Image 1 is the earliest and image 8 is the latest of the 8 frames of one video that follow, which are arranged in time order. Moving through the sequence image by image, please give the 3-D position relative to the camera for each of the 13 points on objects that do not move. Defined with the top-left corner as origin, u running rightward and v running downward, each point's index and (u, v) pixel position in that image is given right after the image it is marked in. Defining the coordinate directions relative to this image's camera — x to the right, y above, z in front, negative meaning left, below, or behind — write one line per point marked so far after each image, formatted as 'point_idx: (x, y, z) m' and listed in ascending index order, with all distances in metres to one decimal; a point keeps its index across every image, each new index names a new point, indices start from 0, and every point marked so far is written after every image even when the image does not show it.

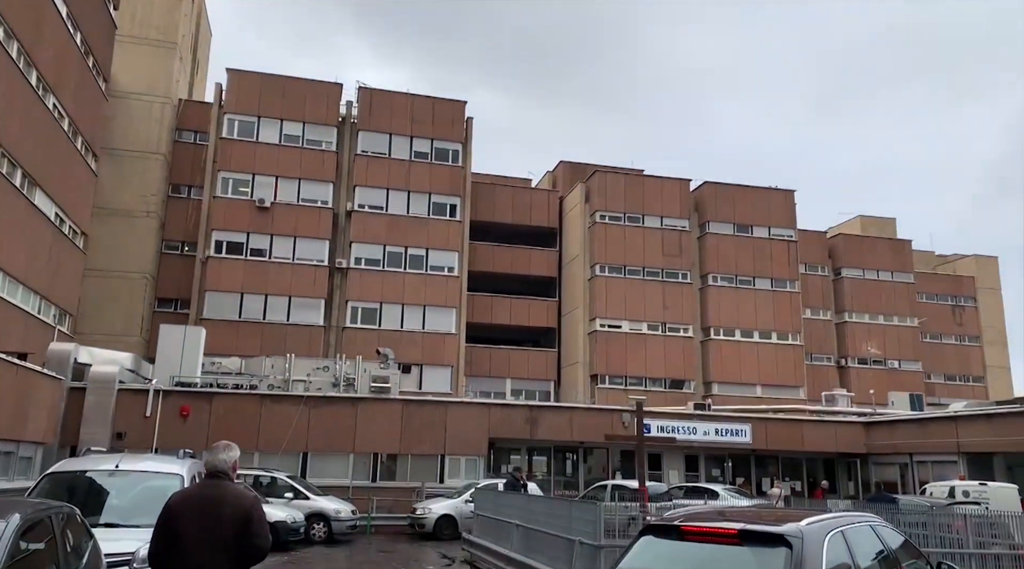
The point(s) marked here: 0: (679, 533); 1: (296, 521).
0: (+1.2, -1.8, +5.6) m
1: (-4.9, -5.4, +17.8) m
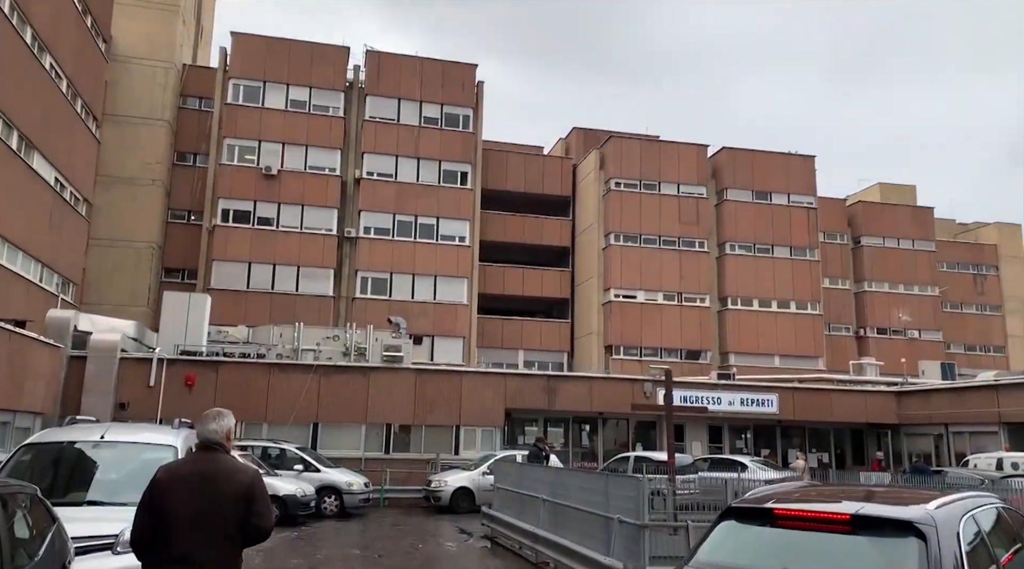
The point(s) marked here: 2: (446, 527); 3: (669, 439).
0: (+1.5, -1.4, +4.6) m
1: (-4.5, -4.6, +17.0) m
2: (-1.4, -5.3, +16.9) m
3: (+4.0, -3.9, +19.6) m
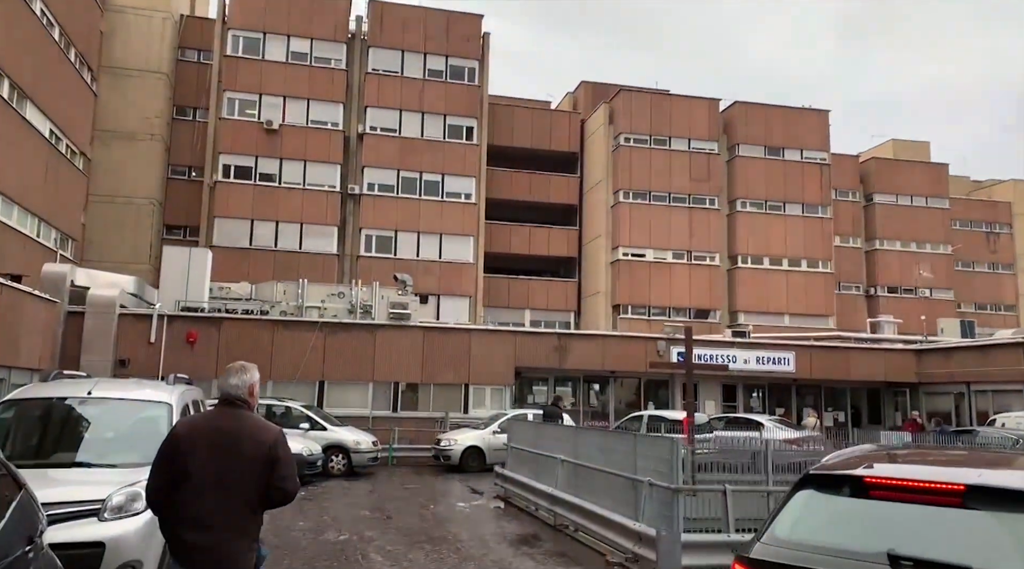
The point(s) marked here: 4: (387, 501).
0: (+1.7, -1.0, +3.9) m
1: (-4.2, -3.6, +16.5) m
2: (-1.2, -4.3, +16.4) m
3: (+4.2, -2.8, +19.0) m
4: (-2.2, -3.8, +13.9) m
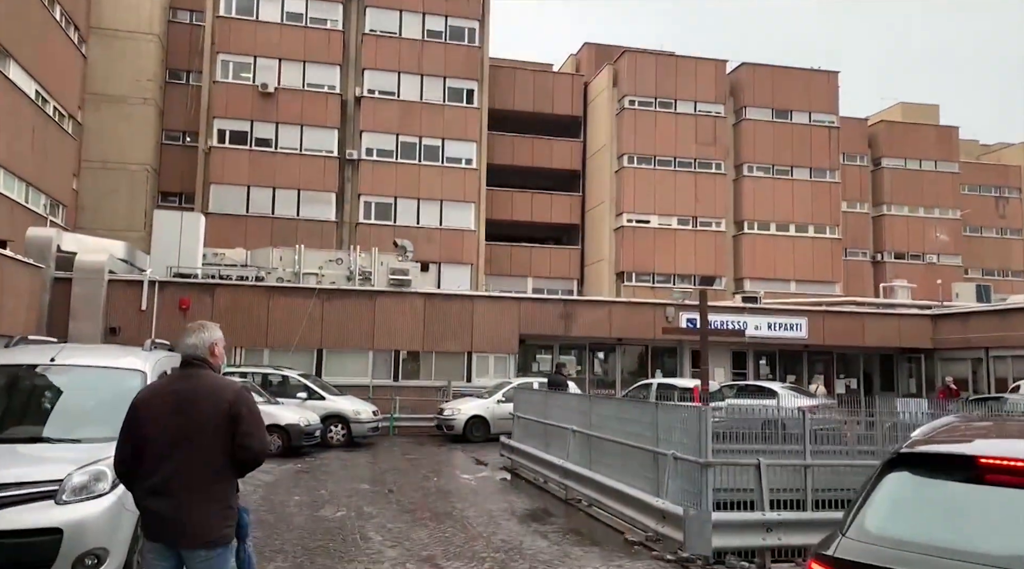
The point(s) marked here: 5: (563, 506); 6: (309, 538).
0: (+1.8, -0.7, +3.1) m
1: (-4.1, -2.8, +15.8) m
2: (-1.0, -3.5, +15.8) m
3: (+4.4, -1.9, +18.3) m
4: (-2.1, -3.2, +13.2) m
5: (+0.7, -2.9, +10.1) m
6: (-2.1, -2.6, +8.1) m
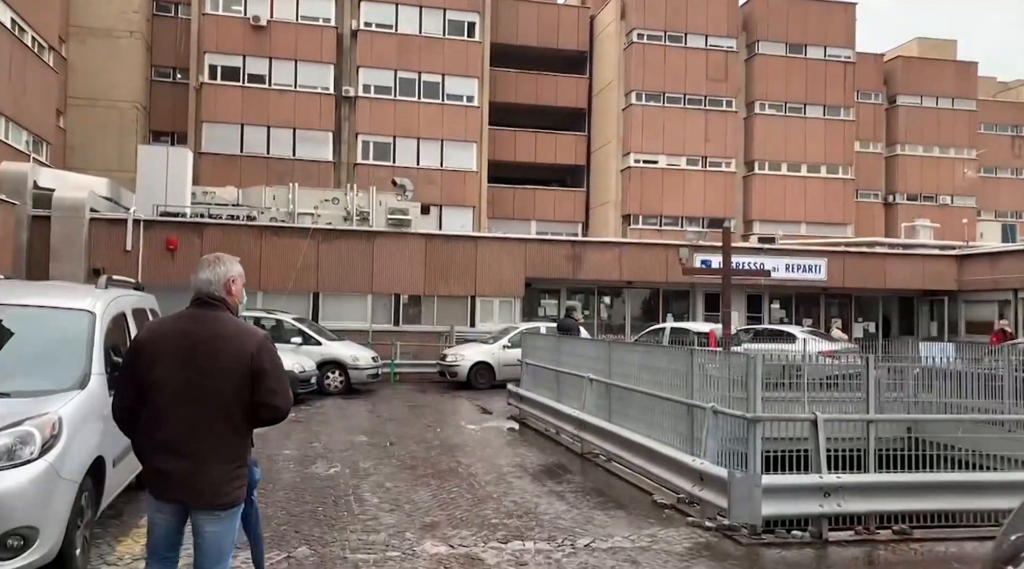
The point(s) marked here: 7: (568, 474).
0: (+2.0, -0.4, +2.1) m
1: (-3.9, -1.6, +14.9) m
2: (-0.9, -2.3, +14.9) m
3: (+4.5, -0.5, +17.2) m
4: (-1.9, -2.2, +12.3) m
5: (+0.8, -2.1, +9.2) m
6: (-2.0, -2.0, +7.2) m
7: (+0.6, -2.0, +8.4) m
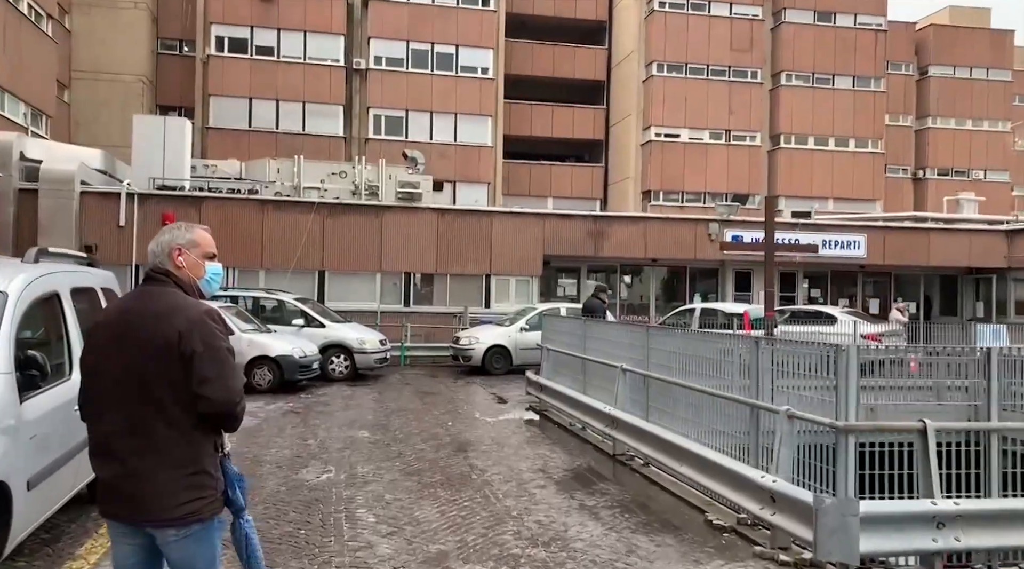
0: (+2.0, -0.4, +0.8) m
1: (-3.6, -1.2, +13.7) m
2: (-0.6, -1.9, +13.7) m
3: (+4.9, 0.0, +15.9) m
4: (-1.6, -1.9, +11.1) m
5: (+1.0, -1.8, +7.9) m
6: (-1.8, -1.8, +6.0) m
7: (+0.8, -1.8, +7.2) m
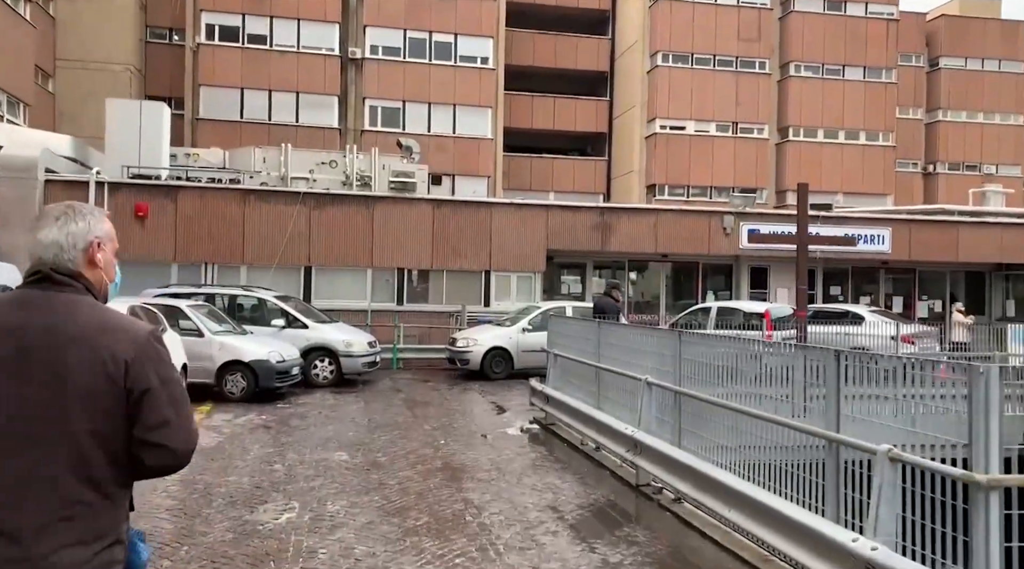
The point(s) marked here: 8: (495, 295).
0: (+2.1, -0.4, -0.6) m
1: (-3.6, -1.2, +12.4) m
2: (-0.5, -1.9, +12.4) m
3: (+4.9, 0.0, +14.5) m
4: (-1.6, -1.8, +9.8) m
5: (+1.0, -1.8, +6.6) m
6: (-1.8, -1.8, +4.7) m
7: (+0.8, -1.8, +5.8) m
8: (-0.4, -0.2, +19.4) m
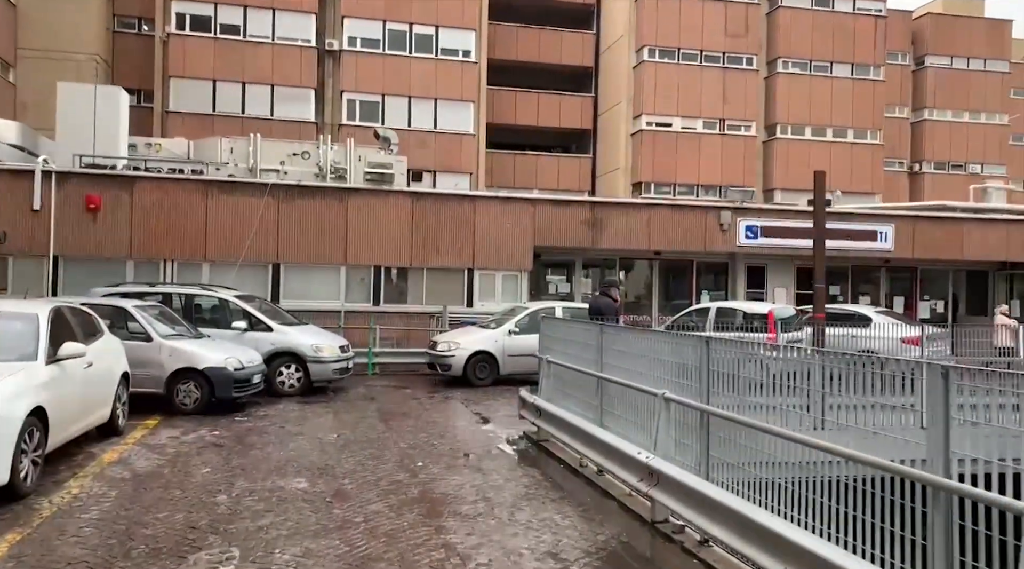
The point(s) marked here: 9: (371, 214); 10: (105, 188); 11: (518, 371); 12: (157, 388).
0: (+2.2, -0.4, -1.7) m
1: (-3.8, -1.2, +11.1) m
2: (-0.7, -1.8, +11.2) m
3: (+4.7, 0.0, +13.5) m
4: (-1.8, -1.8, +8.6) m
5: (+1.0, -1.8, +5.4) m
6: (-1.8, -1.8, +3.5) m
7: (+0.8, -1.8, +4.7) m
8: (-0.8, -0.2, +18.2) m
9: (-3.1, +1.6, +17.4) m
10: (-8.2, +1.9, +15.9) m
11: (+0.1, -1.6, +14.1) m
12: (-4.8, -1.4, +10.5) m
